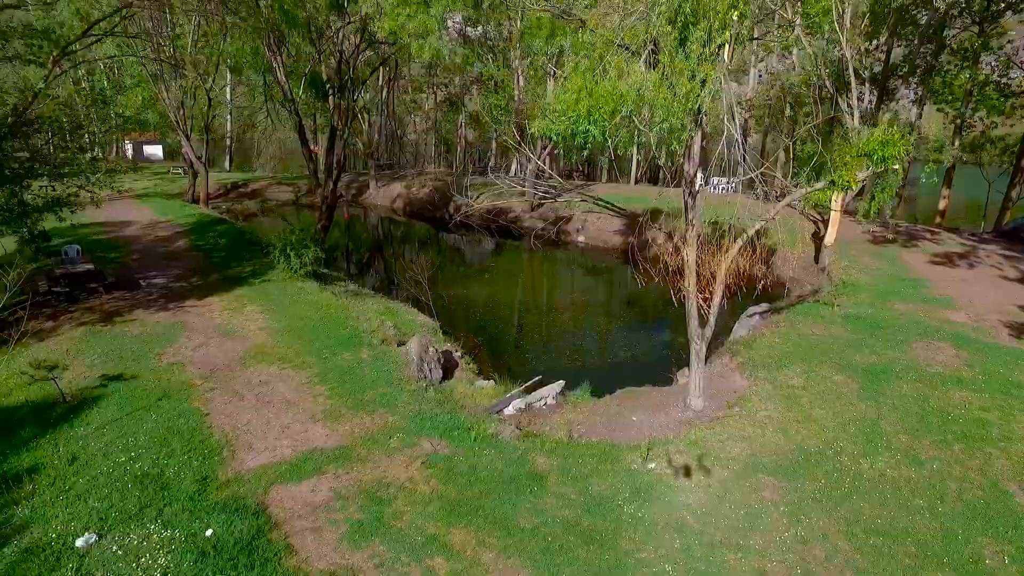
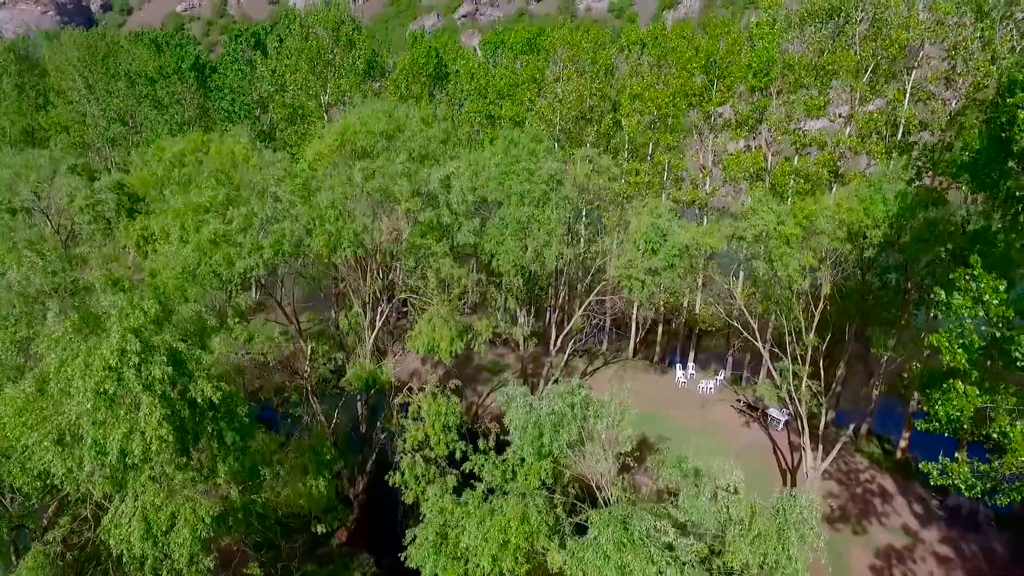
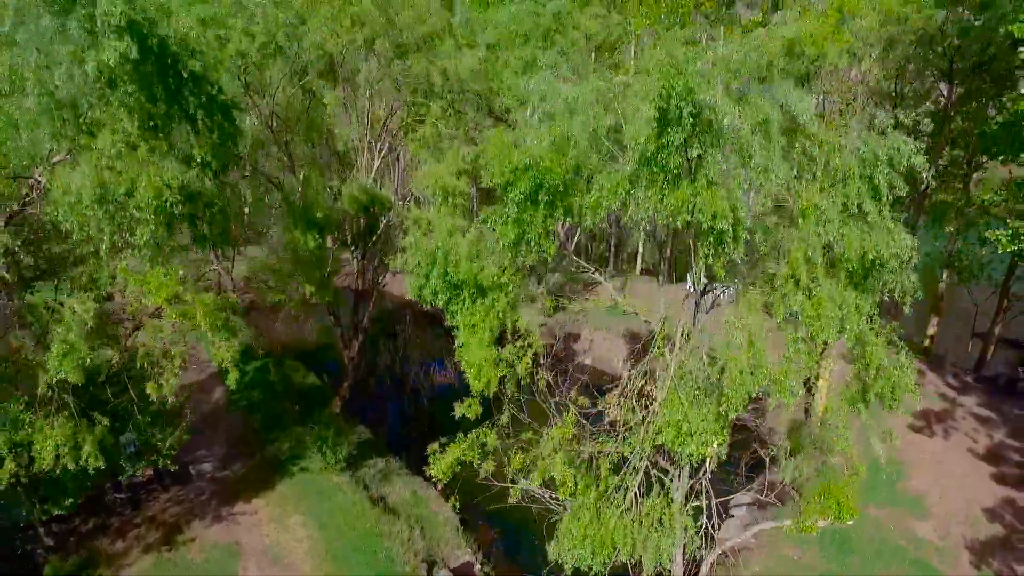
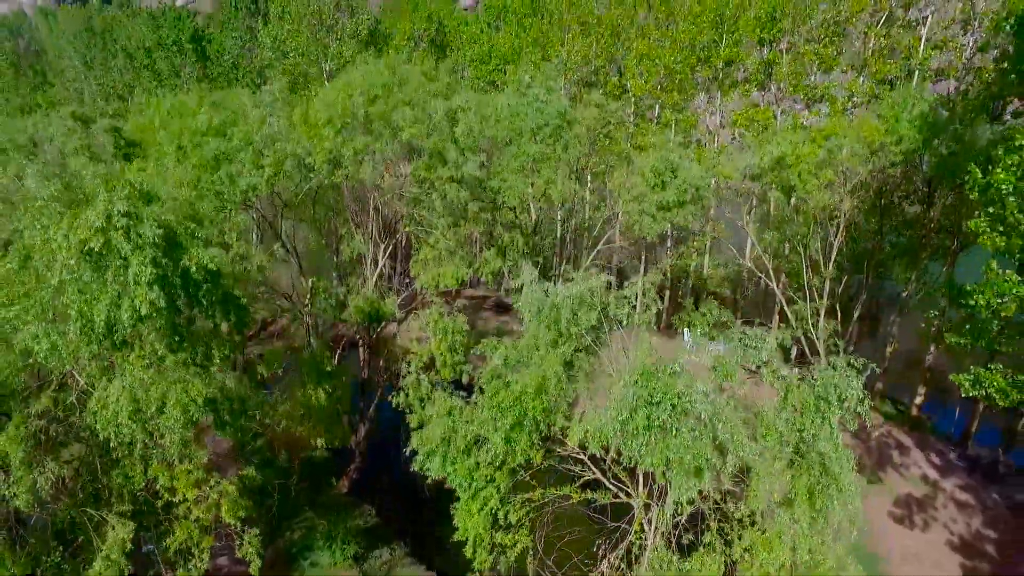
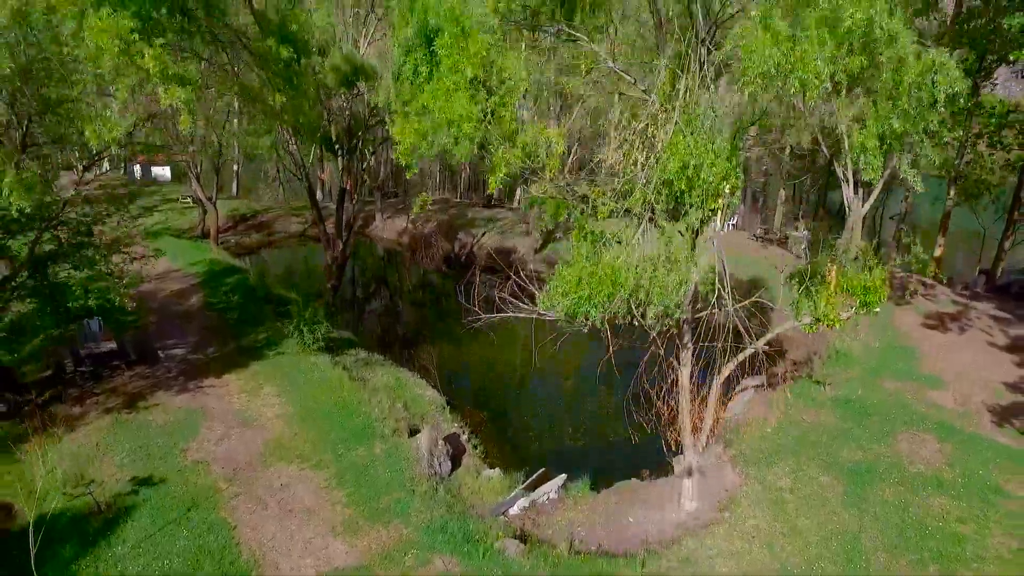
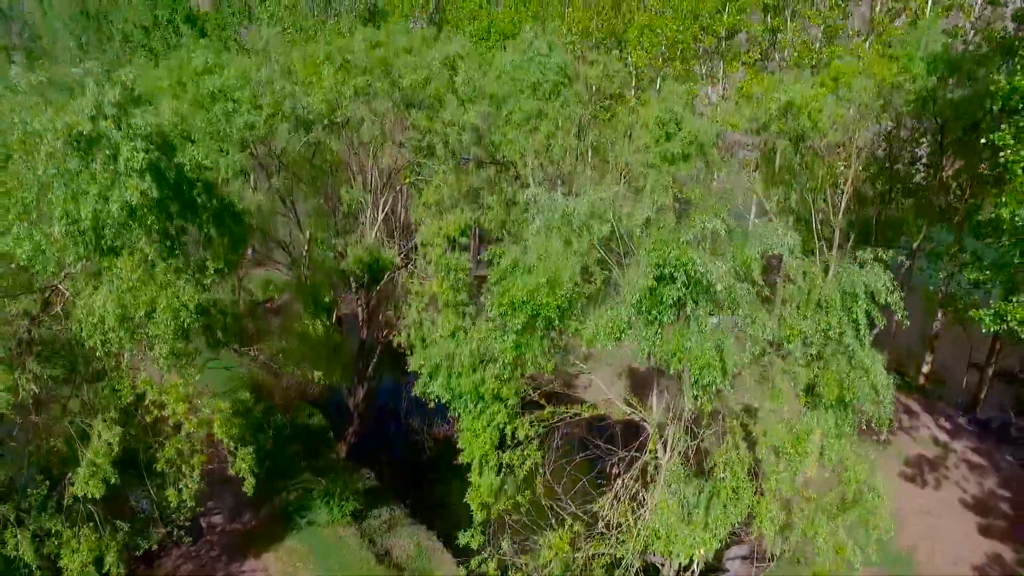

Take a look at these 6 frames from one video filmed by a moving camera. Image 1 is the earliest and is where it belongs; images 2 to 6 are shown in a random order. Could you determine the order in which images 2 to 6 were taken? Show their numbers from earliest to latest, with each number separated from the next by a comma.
5, 3, 6, 4, 2
